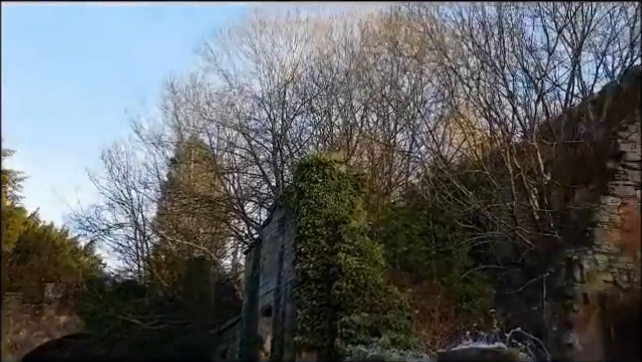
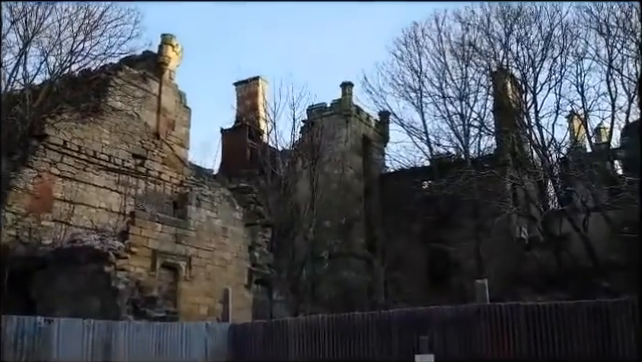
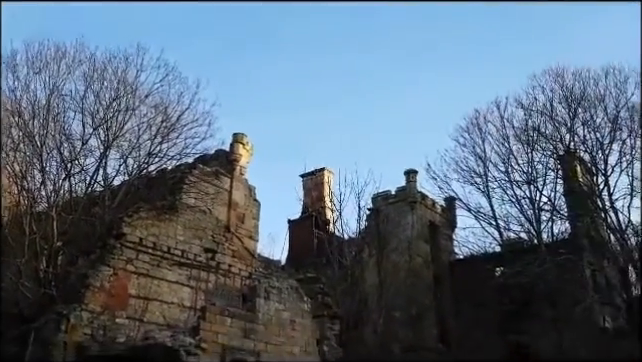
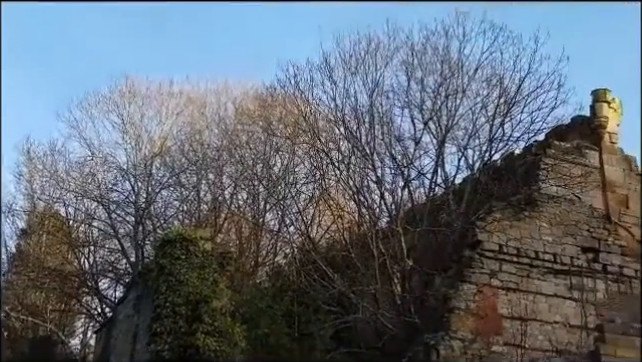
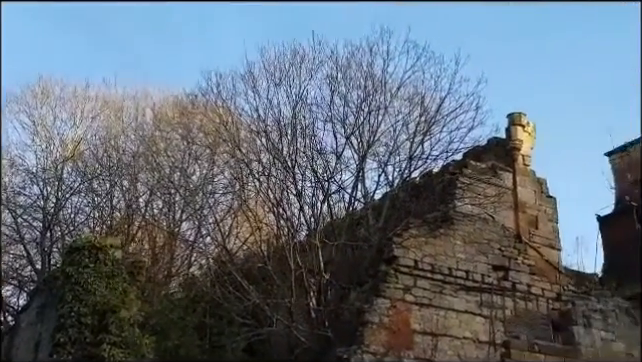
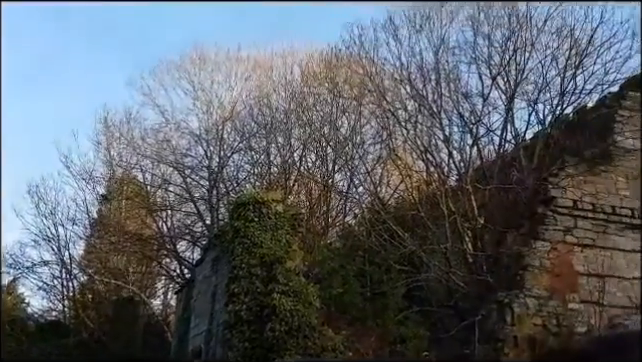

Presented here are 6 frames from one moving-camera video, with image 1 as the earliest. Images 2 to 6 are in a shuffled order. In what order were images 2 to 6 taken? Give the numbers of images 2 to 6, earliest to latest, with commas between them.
6, 4, 5, 3, 2
